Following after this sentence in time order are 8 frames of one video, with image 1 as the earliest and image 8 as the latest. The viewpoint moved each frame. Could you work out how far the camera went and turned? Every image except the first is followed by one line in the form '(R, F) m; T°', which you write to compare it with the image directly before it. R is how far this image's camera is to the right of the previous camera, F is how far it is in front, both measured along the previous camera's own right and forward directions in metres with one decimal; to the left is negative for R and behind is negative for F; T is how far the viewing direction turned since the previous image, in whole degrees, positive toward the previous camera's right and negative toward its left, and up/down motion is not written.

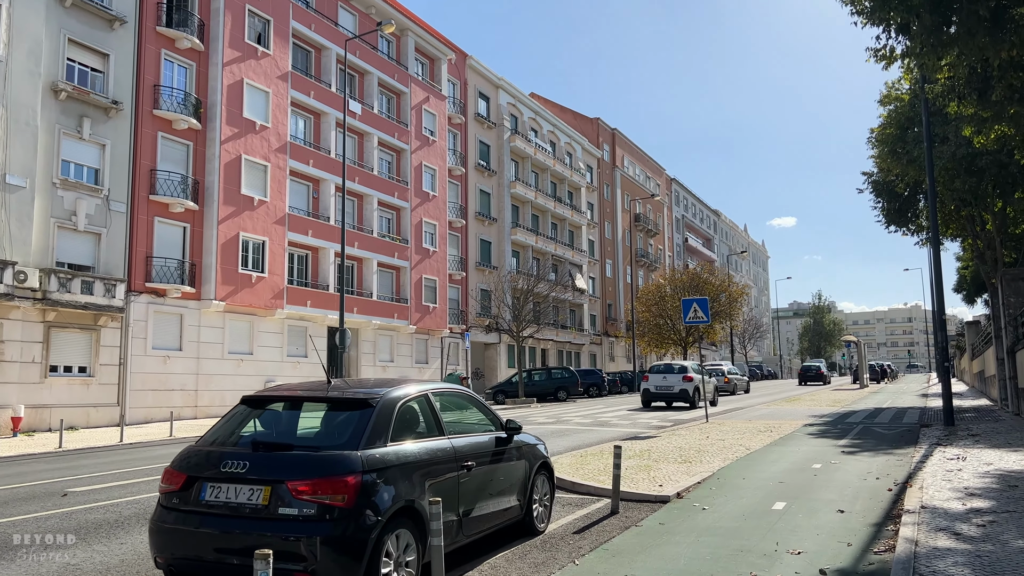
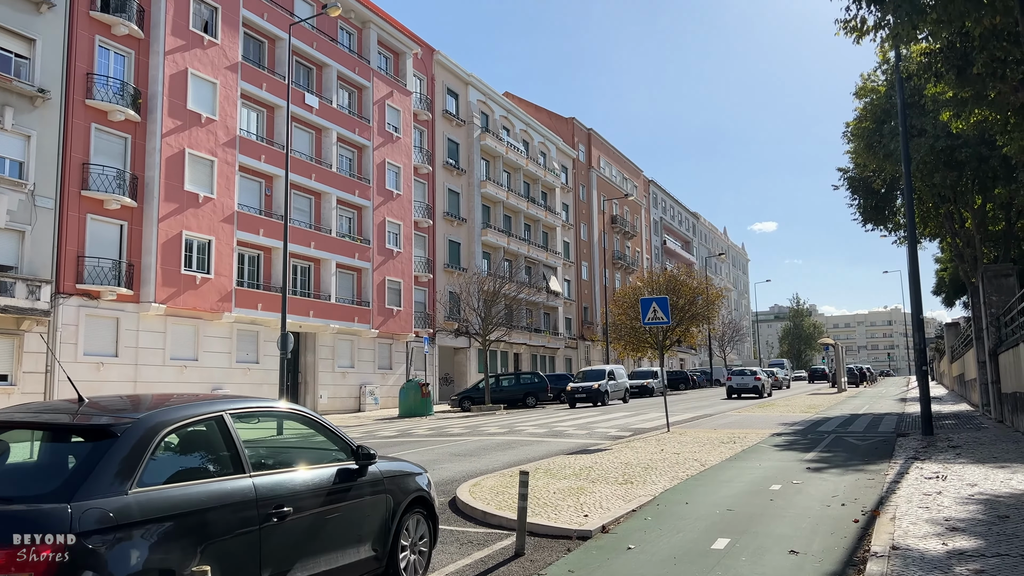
(+0.8, +1.3) m; +1°
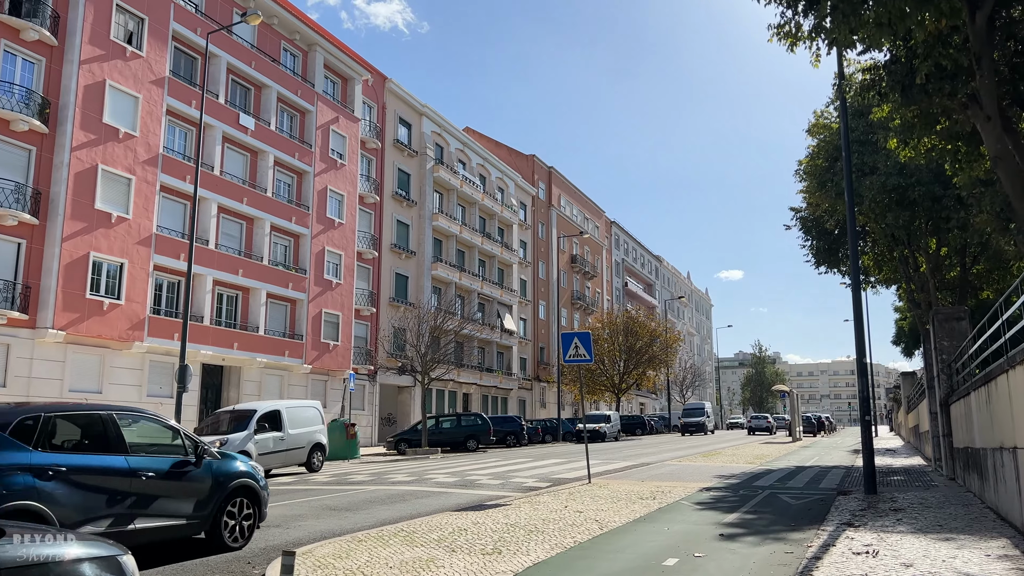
(+1.1, +1.5) m; +2°
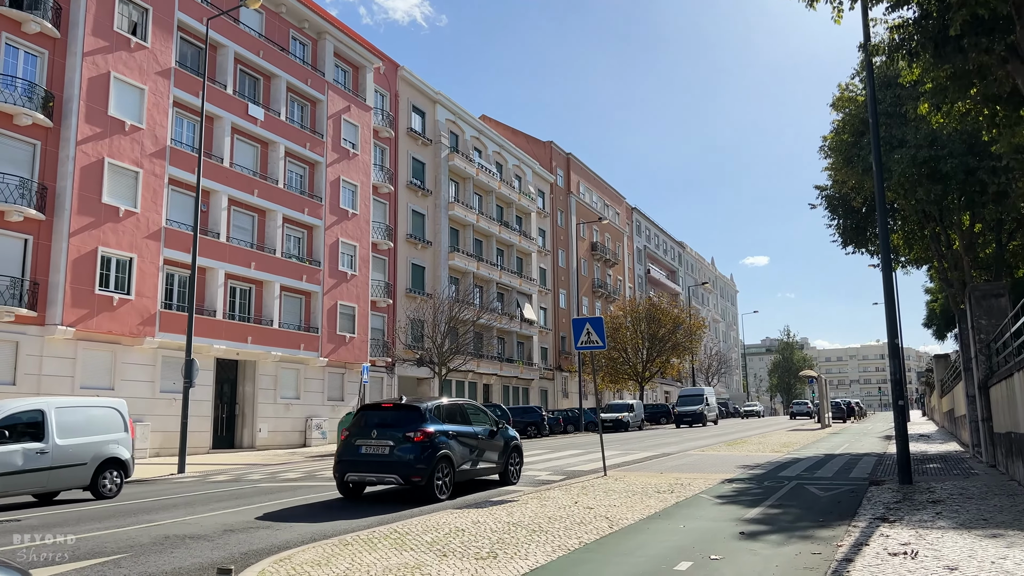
(+0.3, +0.7) m; -2°
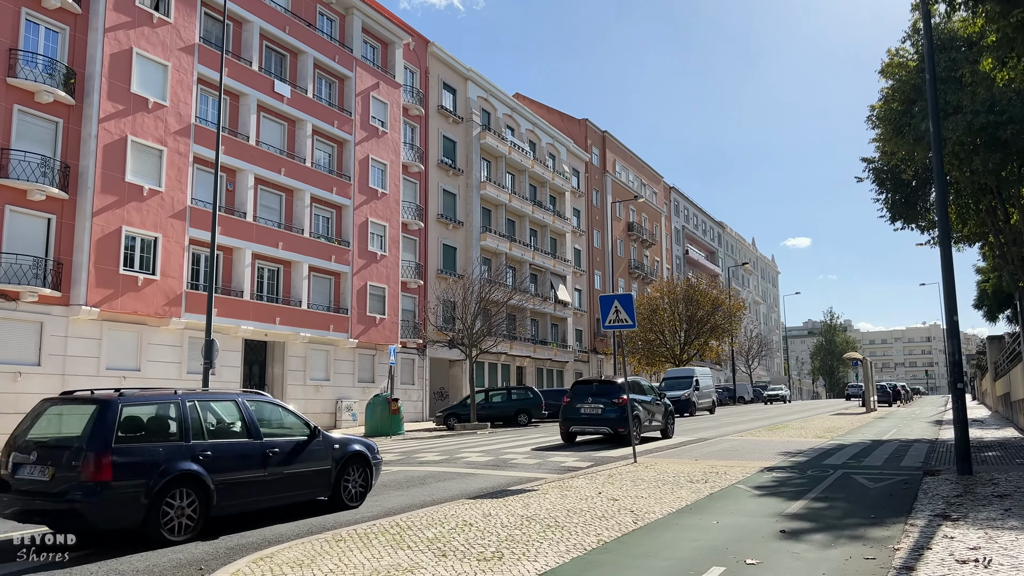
(+0.2, +0.8) m; -3°
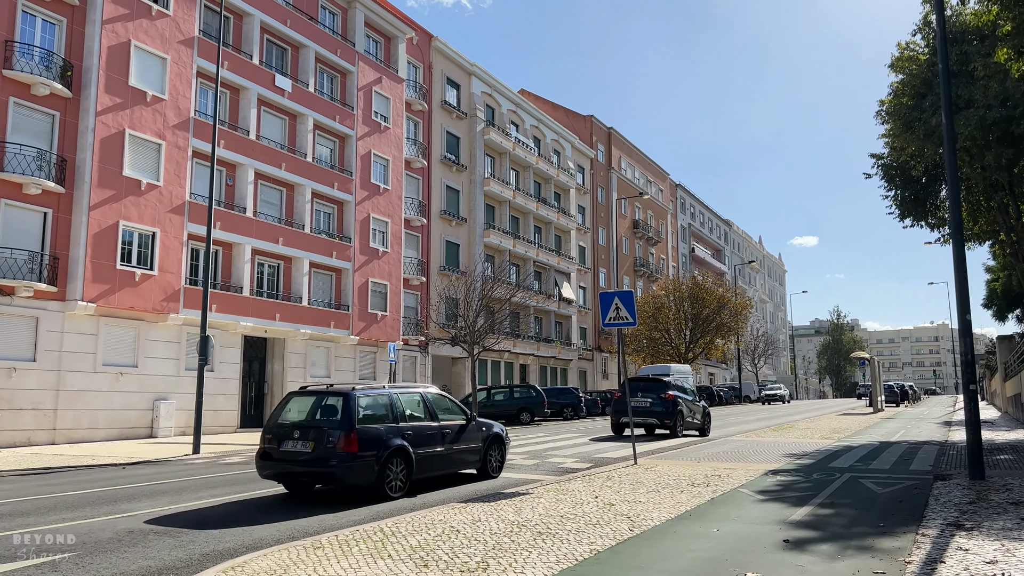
(+0.1, +0.3) m; 0°
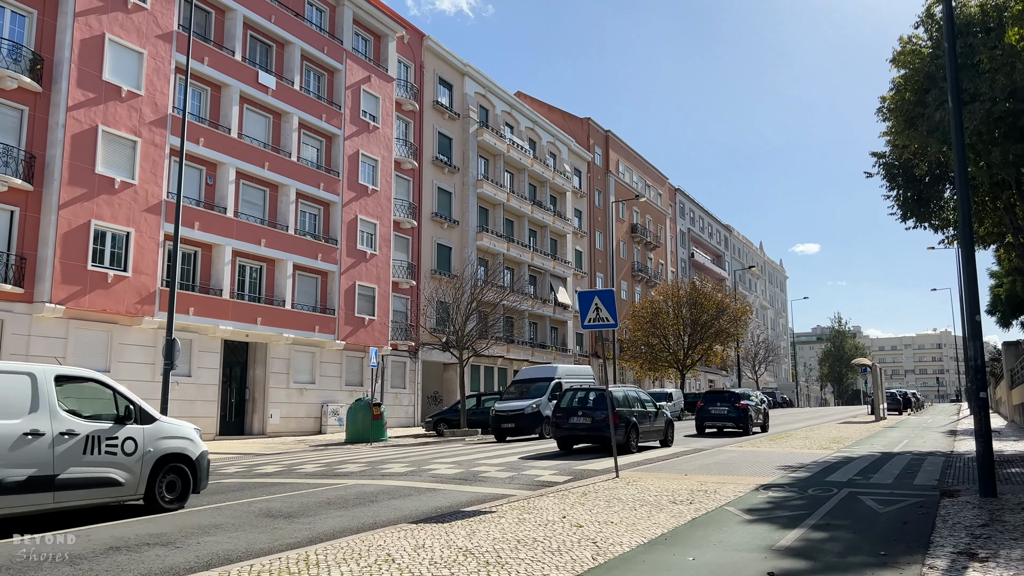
(+0.4, +0.9) m; 0°
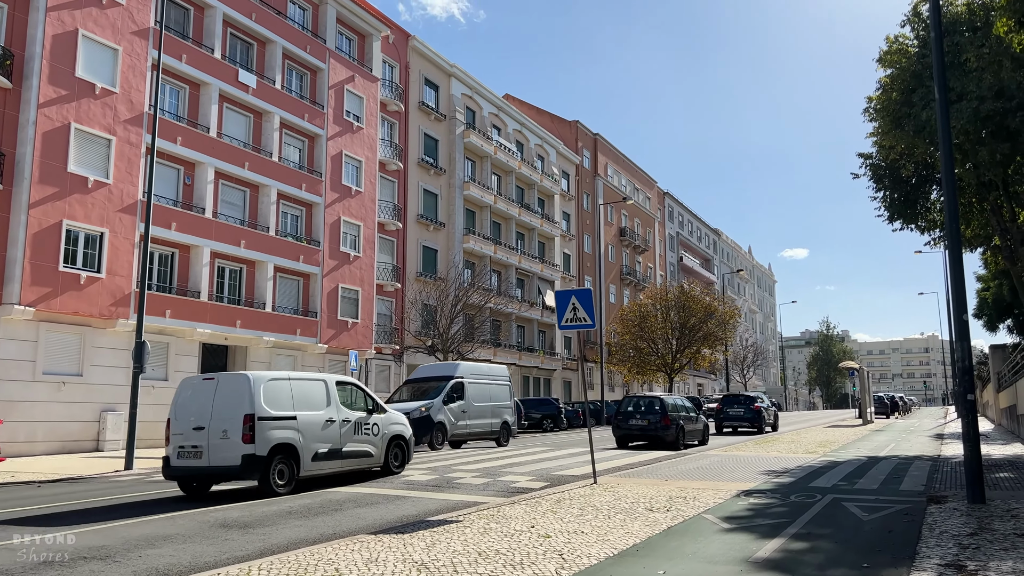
(+0.2, +0.4) m; +1°
